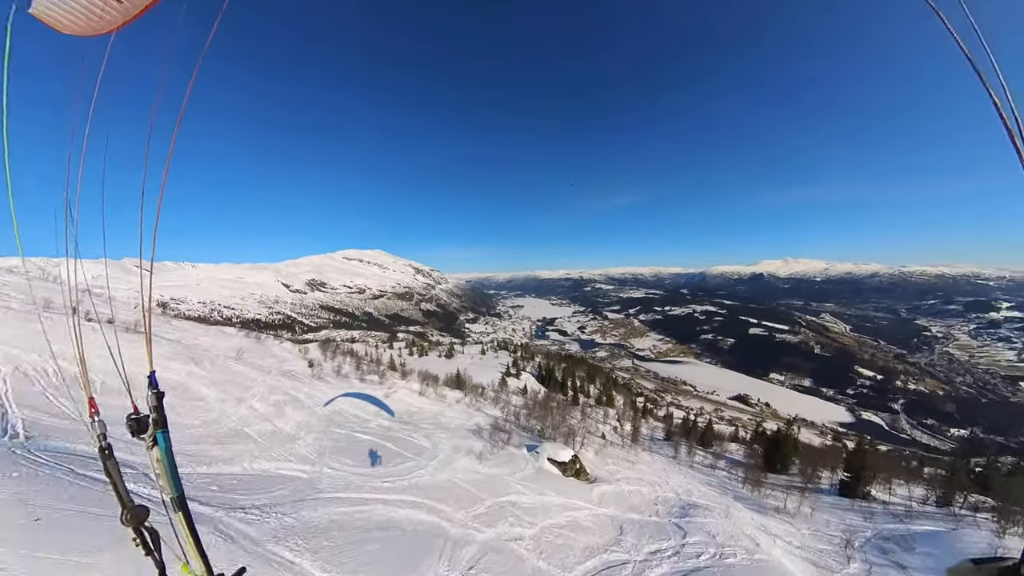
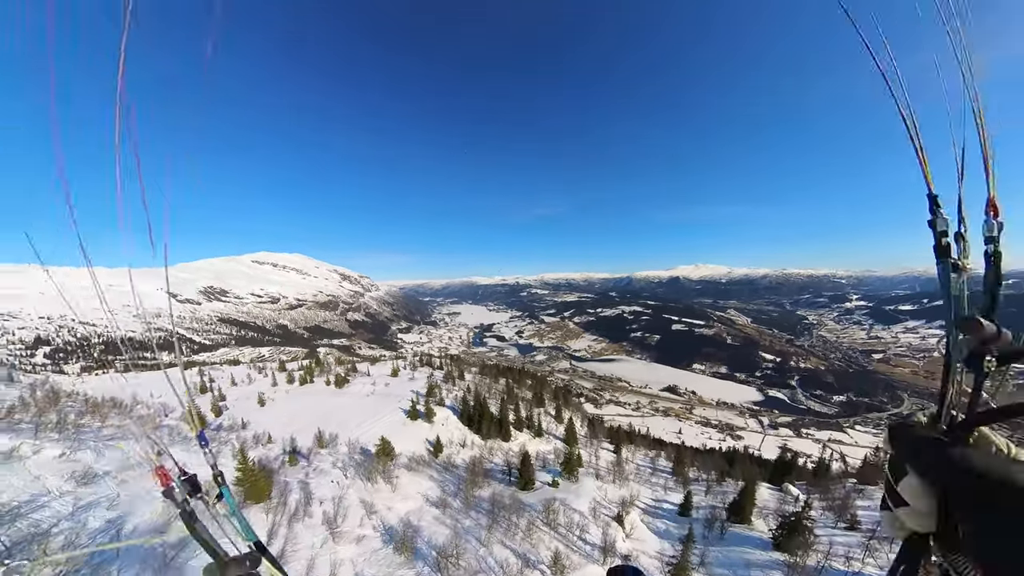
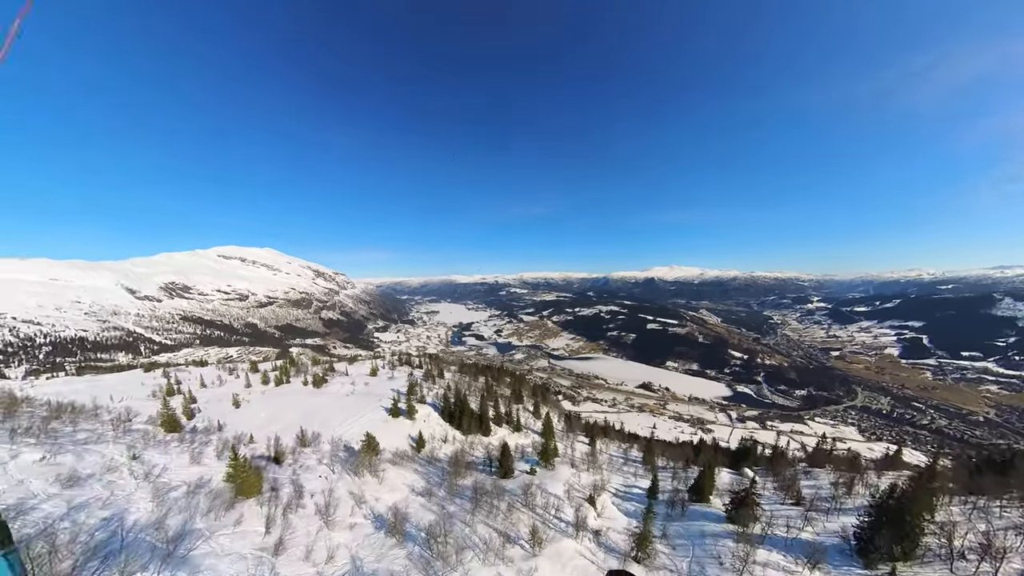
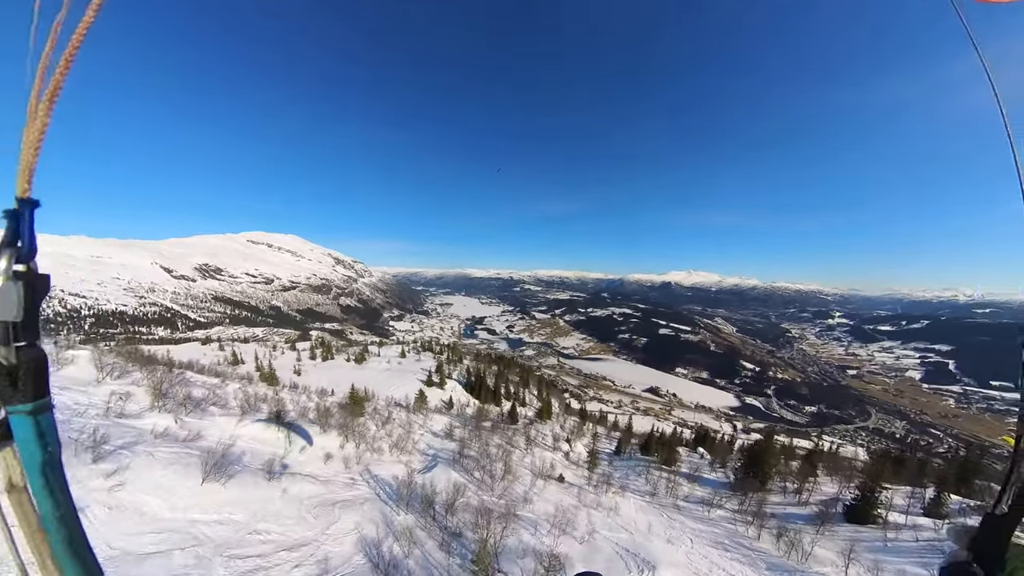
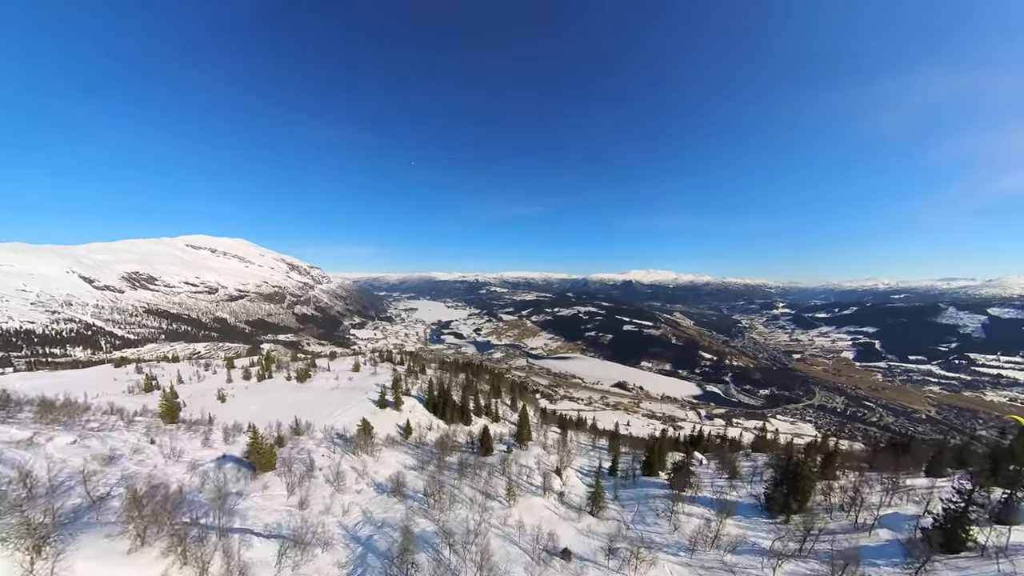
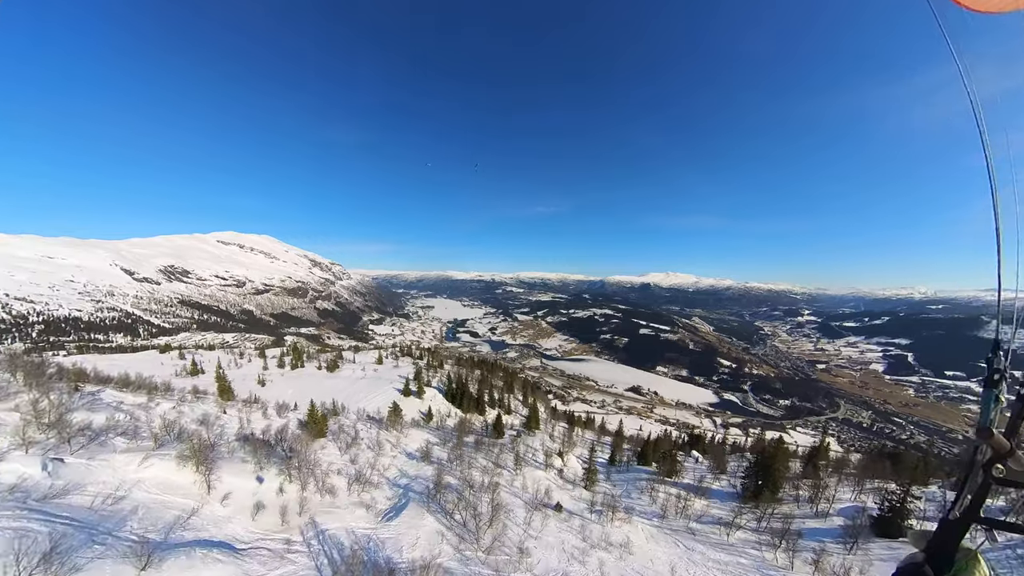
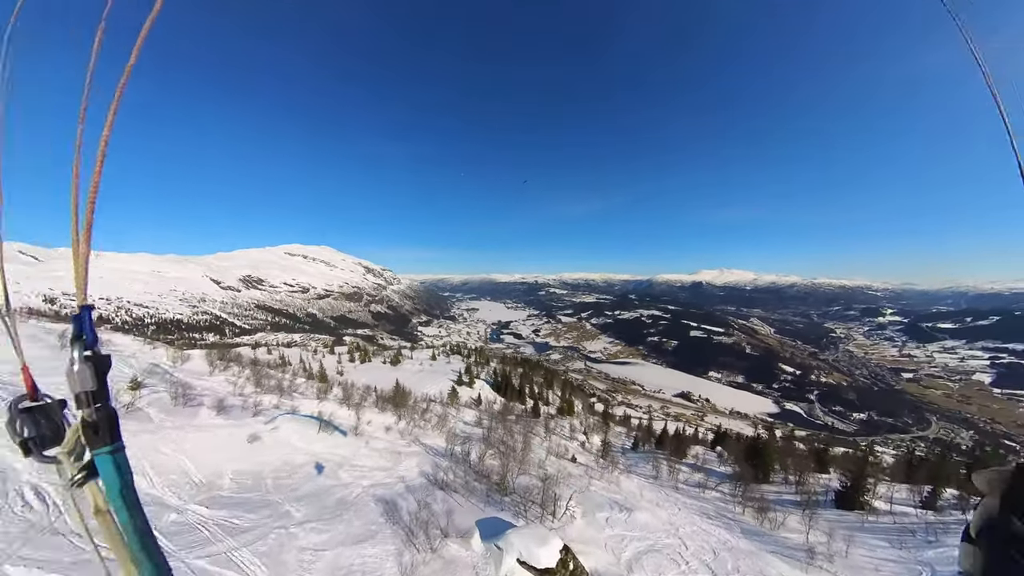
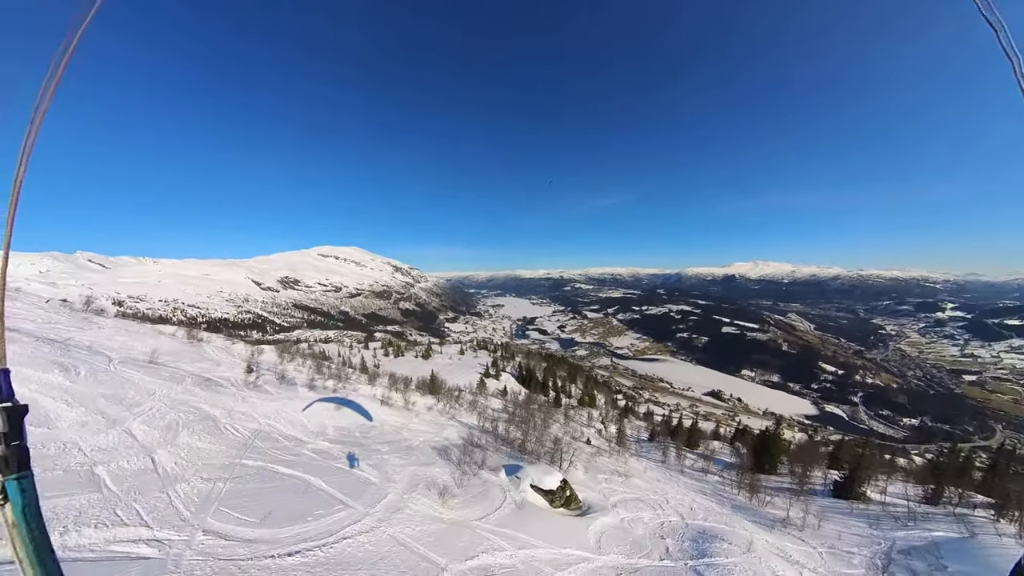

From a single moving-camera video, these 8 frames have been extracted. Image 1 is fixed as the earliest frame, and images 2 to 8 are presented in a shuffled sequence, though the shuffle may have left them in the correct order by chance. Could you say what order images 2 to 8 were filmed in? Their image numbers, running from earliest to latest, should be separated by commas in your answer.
8, 7, 4, 6, 5, 3, 2
